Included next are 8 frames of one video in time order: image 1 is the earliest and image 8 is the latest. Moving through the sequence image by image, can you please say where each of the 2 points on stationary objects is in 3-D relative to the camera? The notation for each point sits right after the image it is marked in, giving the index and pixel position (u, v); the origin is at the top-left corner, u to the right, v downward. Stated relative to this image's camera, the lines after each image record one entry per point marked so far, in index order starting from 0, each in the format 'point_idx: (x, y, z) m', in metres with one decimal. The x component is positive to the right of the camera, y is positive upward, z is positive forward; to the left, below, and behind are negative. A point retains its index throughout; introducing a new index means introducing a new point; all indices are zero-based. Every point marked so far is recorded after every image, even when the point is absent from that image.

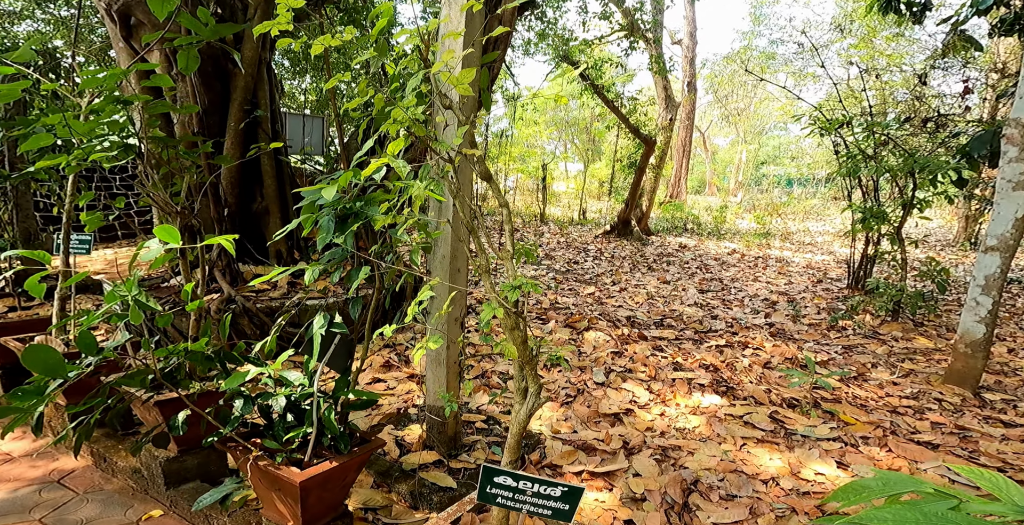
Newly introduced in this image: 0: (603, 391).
0: (+0.4, -0.6, +2.9) m
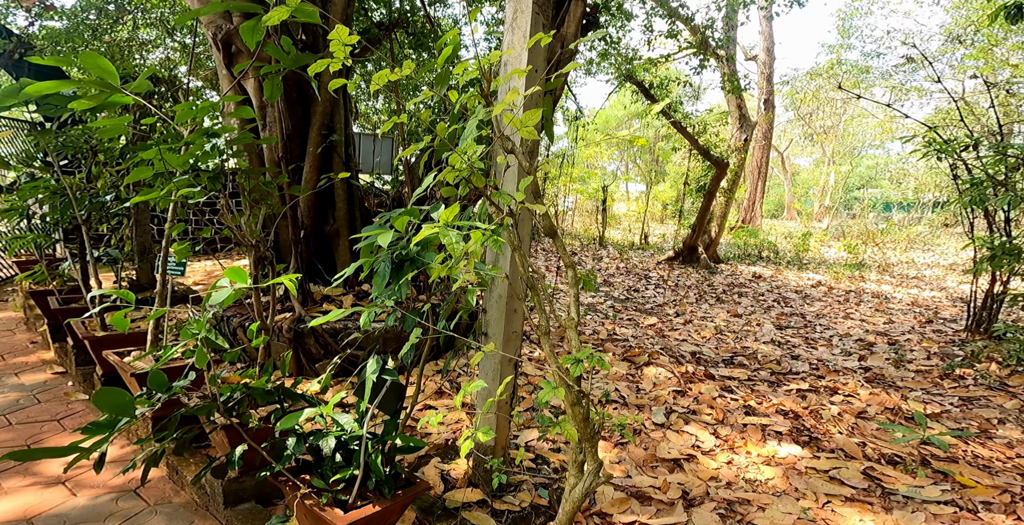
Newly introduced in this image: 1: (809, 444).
0: (+0.6, -0.7, +2.6) m
1: (+1.2, -0.7, +2.5) m
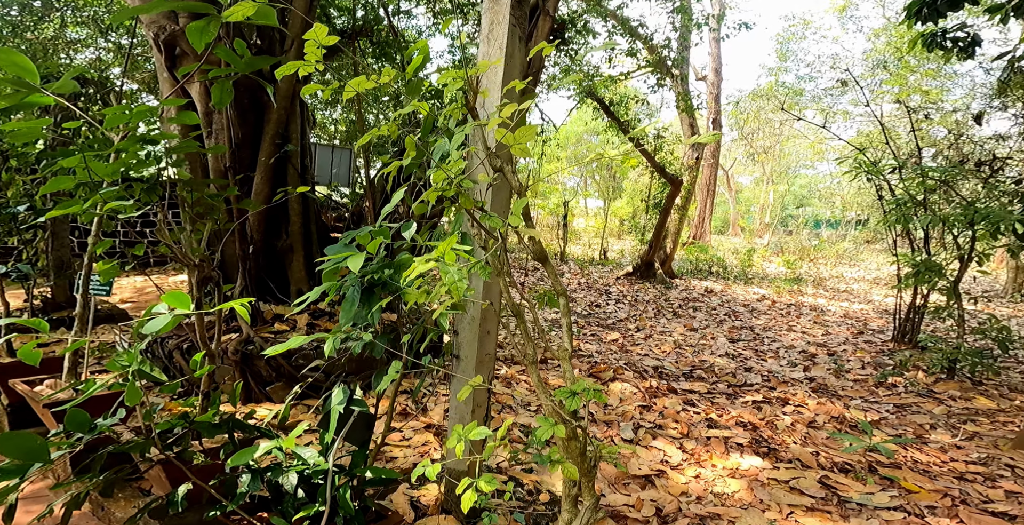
0: (+0.5, -0.8, +2.6) m
1: (+1.1, -0.8, +2.6) m
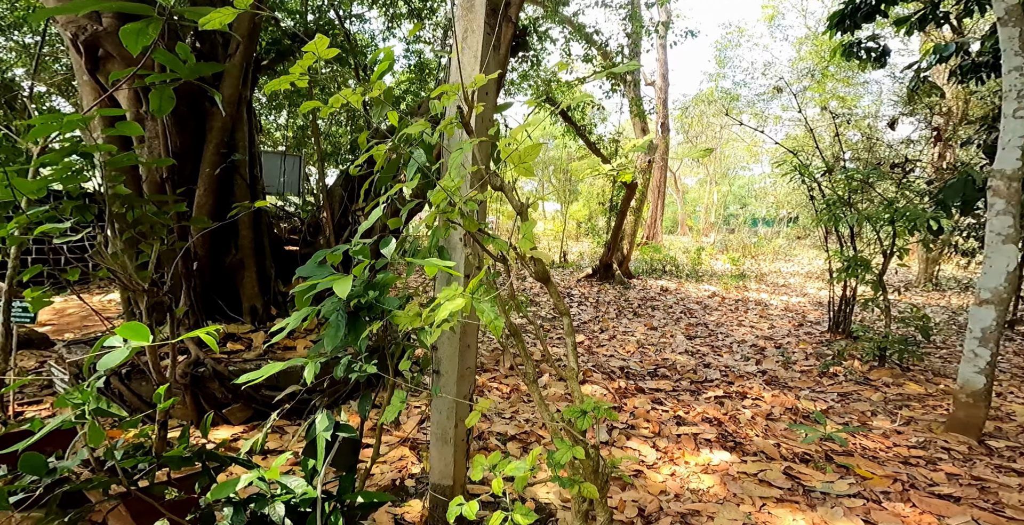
0: (+0.4, -0.8, +2.7) m
1: (+1.0, -0.8, +2.7) m
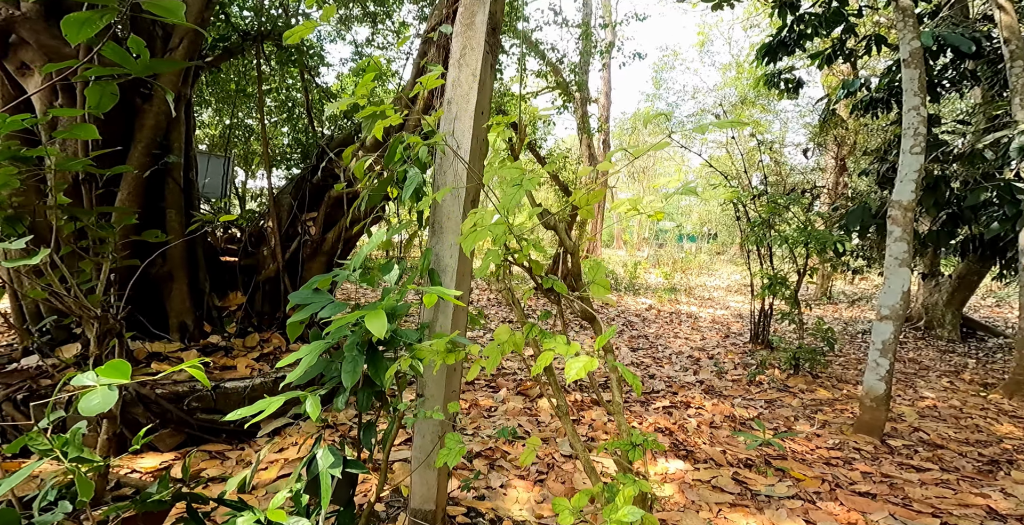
0: (+0.3, -0.9, +2.8) m
1: (+0.8, -0.9, +2.9) m
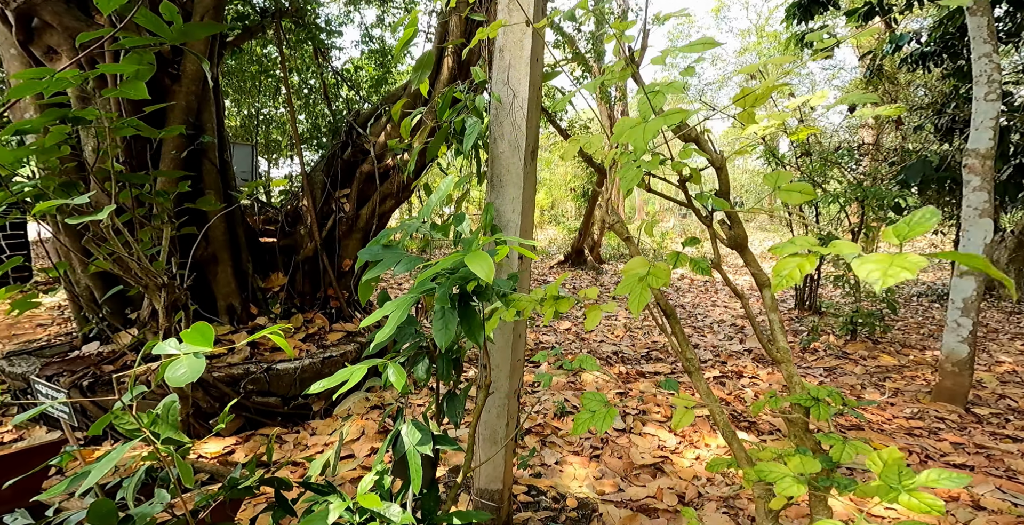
0: (+0.5, -0.7, +2.5) m
1: (+1.0, -0.7, +2.7) m
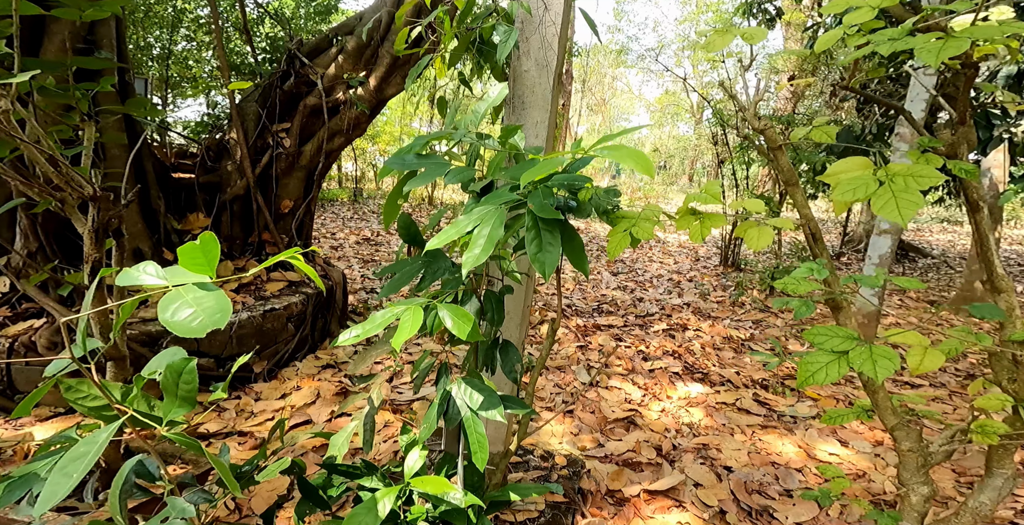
0: (+0.3, -0.5, +2.5) m
1: (+0.8, -0.5, +2.8) m
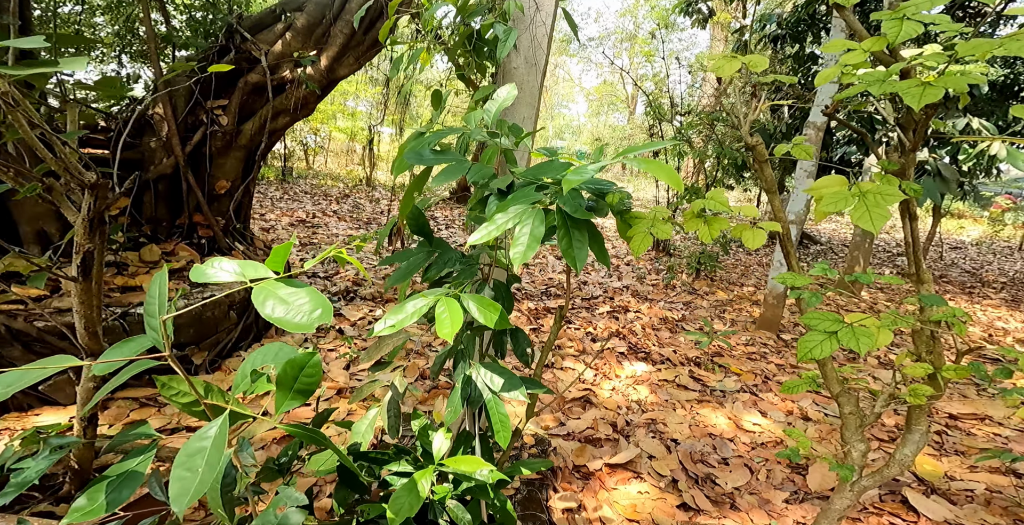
0: (+0.2, -0.5, +2.6) m
1: (+0.6, -0.4, +2.9) m
